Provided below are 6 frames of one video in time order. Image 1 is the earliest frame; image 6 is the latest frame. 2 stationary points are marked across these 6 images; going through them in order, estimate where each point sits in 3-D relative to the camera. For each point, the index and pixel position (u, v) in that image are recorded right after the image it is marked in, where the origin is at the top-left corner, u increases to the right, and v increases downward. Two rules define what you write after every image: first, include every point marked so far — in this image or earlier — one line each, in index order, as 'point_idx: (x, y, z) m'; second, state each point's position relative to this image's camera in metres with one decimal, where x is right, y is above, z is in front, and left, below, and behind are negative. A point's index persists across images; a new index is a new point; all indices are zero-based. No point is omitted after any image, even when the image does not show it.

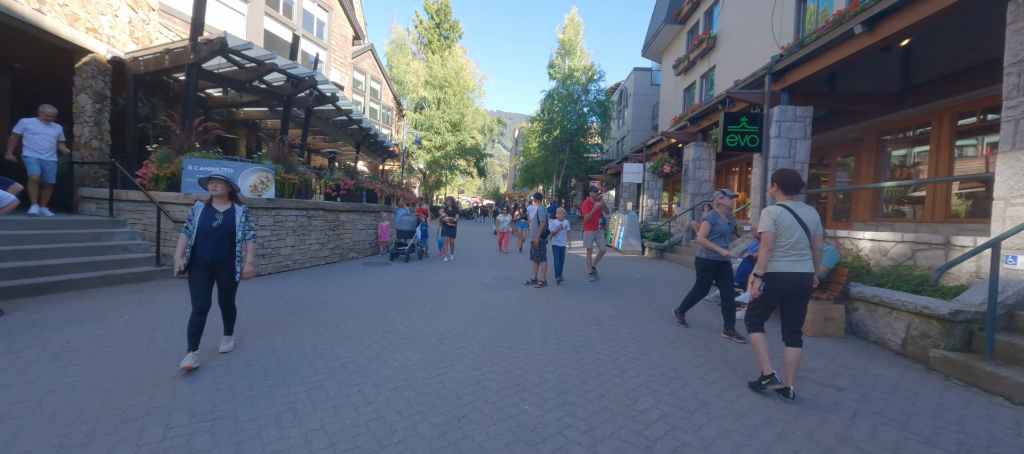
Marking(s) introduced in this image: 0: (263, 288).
0: (-4.3, -1.0, +6.4) m
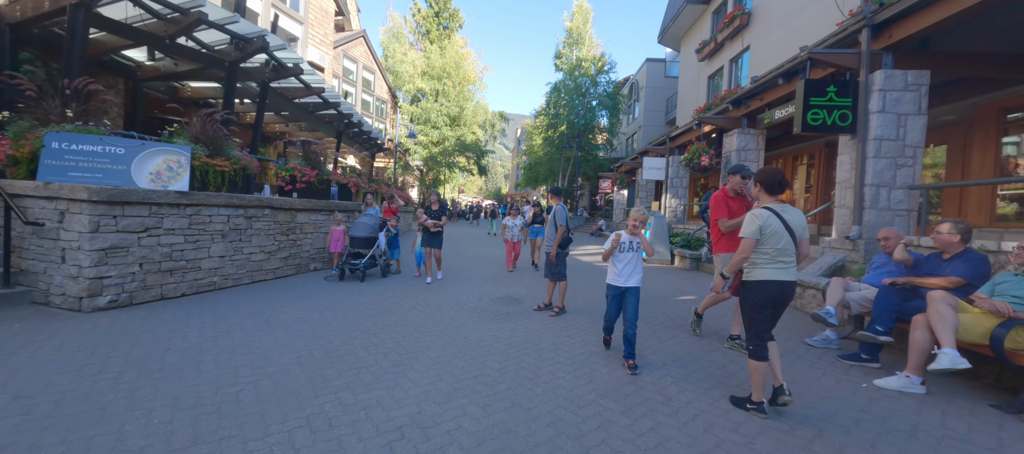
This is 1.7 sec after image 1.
0: (-4.2, -1.1, +4.4) m
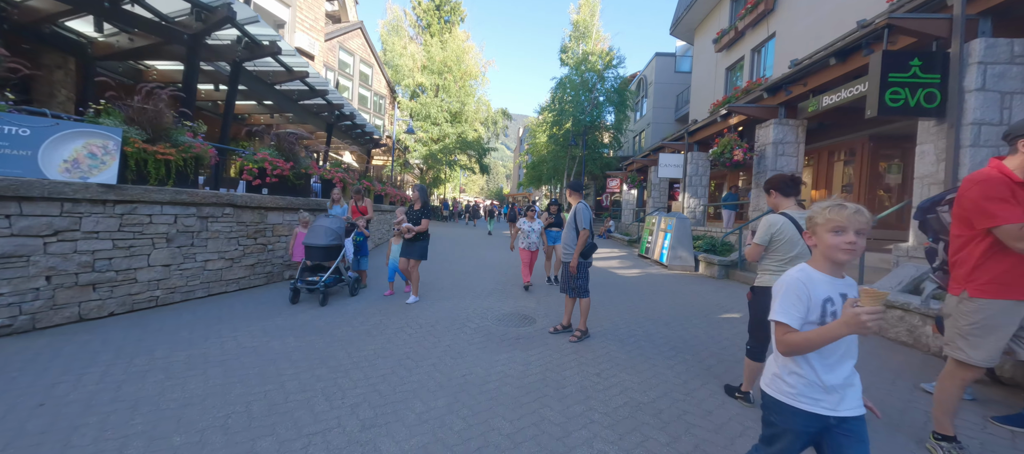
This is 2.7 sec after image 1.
0: (-4.1, -1.1, +3.3) m
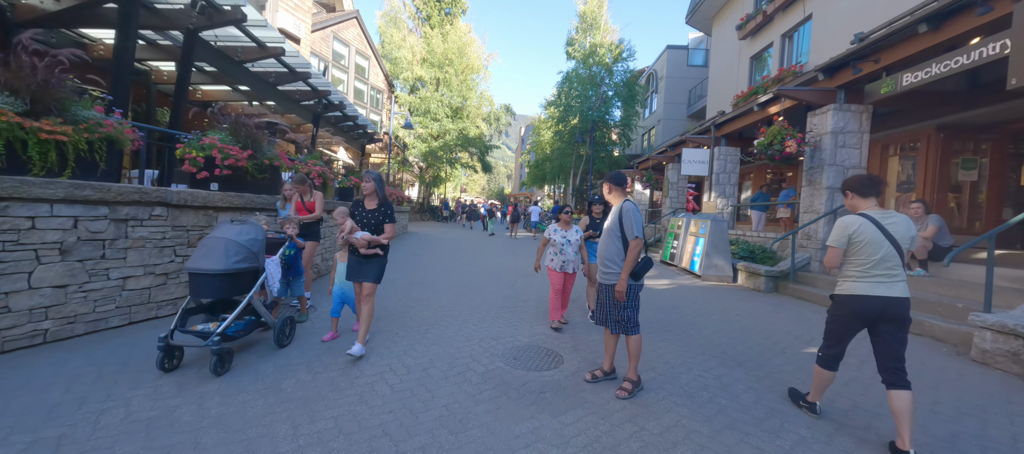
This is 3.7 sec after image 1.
0: (-3.9, -1.2, +2.0) m
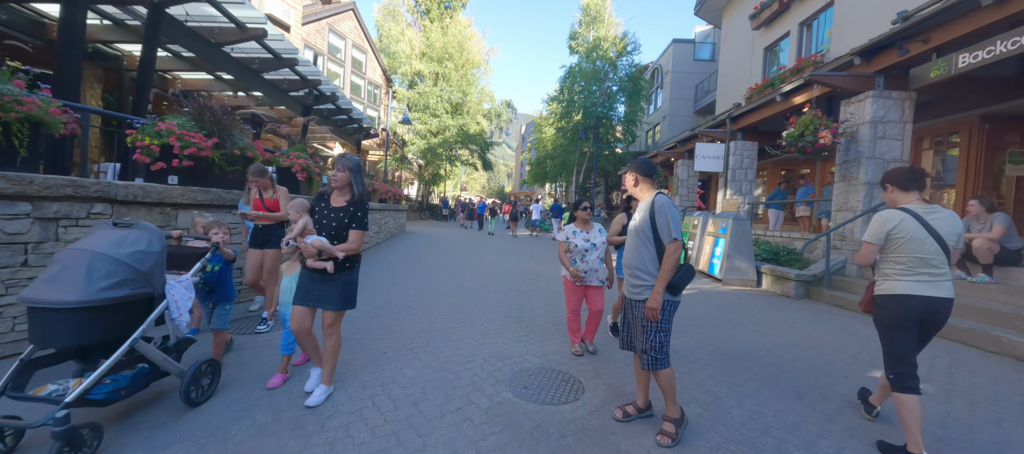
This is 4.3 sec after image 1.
0: (-3.8, -1.2, +1.3) m
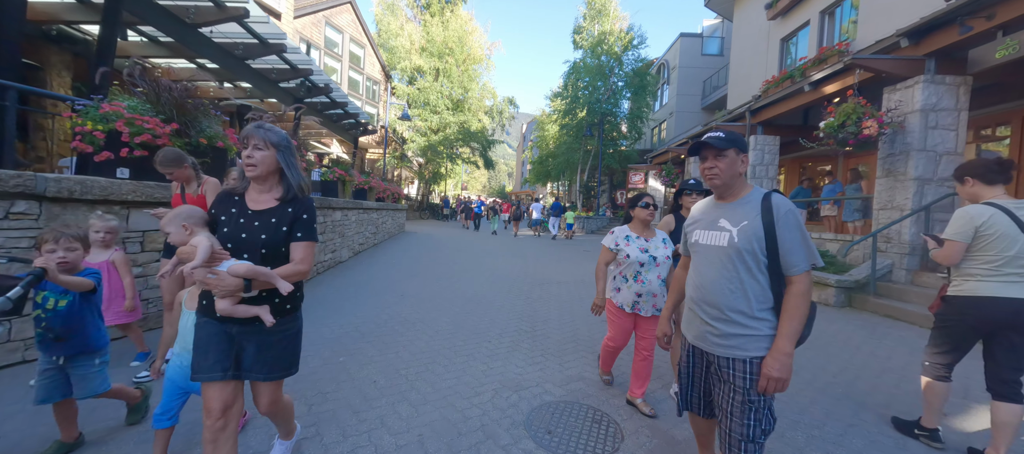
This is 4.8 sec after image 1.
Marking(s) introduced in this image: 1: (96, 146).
0: (-3.7, -1.2, +0.7) m
1: (-3.8, +0.7, +3.4) m
